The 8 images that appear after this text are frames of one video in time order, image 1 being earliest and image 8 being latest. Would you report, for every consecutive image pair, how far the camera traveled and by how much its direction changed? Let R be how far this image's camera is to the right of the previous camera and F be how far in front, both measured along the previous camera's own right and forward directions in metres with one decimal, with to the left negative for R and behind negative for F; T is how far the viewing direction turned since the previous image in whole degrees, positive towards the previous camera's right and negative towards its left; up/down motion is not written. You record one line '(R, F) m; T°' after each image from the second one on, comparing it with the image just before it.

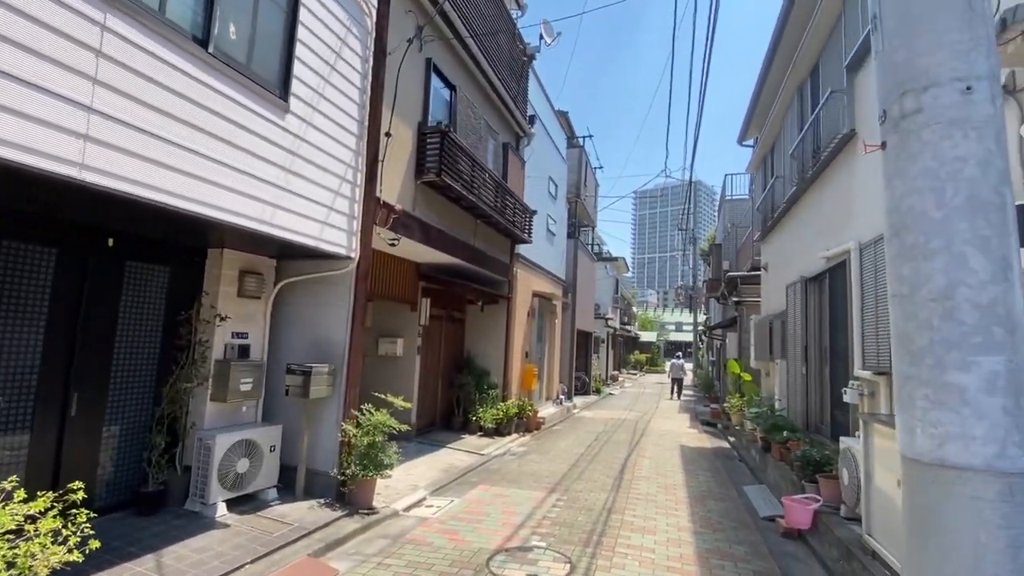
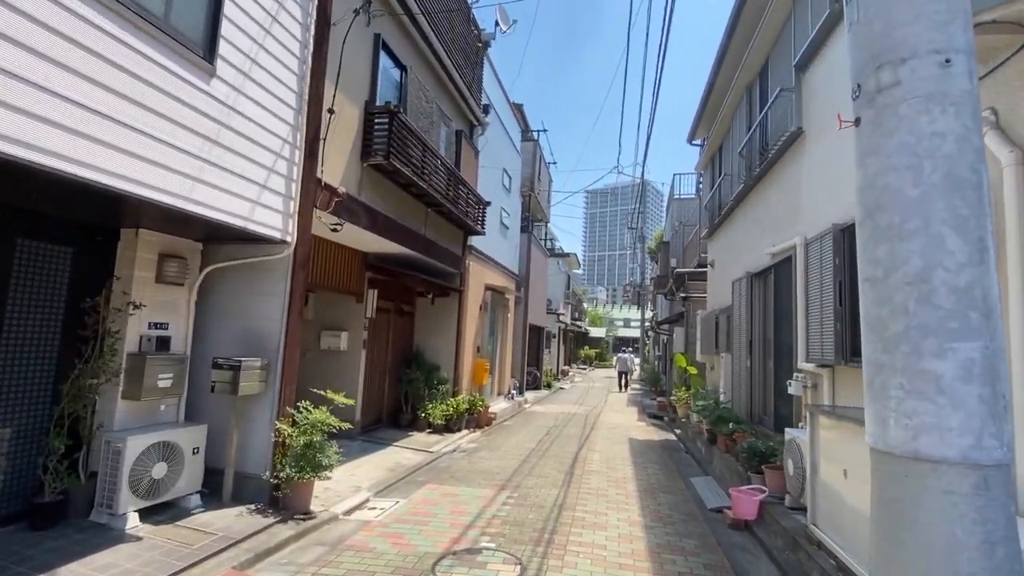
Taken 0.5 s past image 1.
(0.0, +0.2) m; +6°
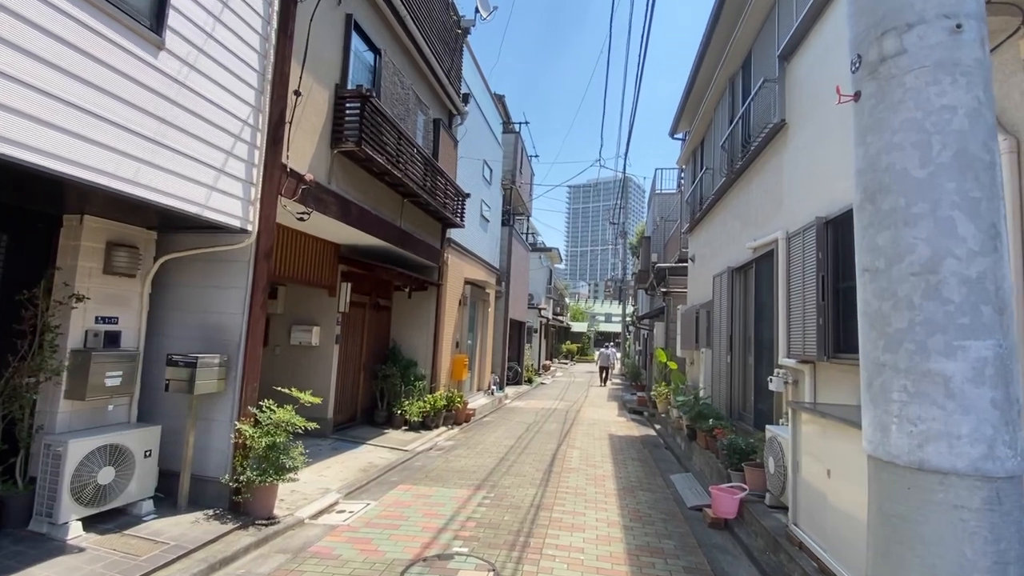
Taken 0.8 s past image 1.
(+0.1, +0.2) m; +2°
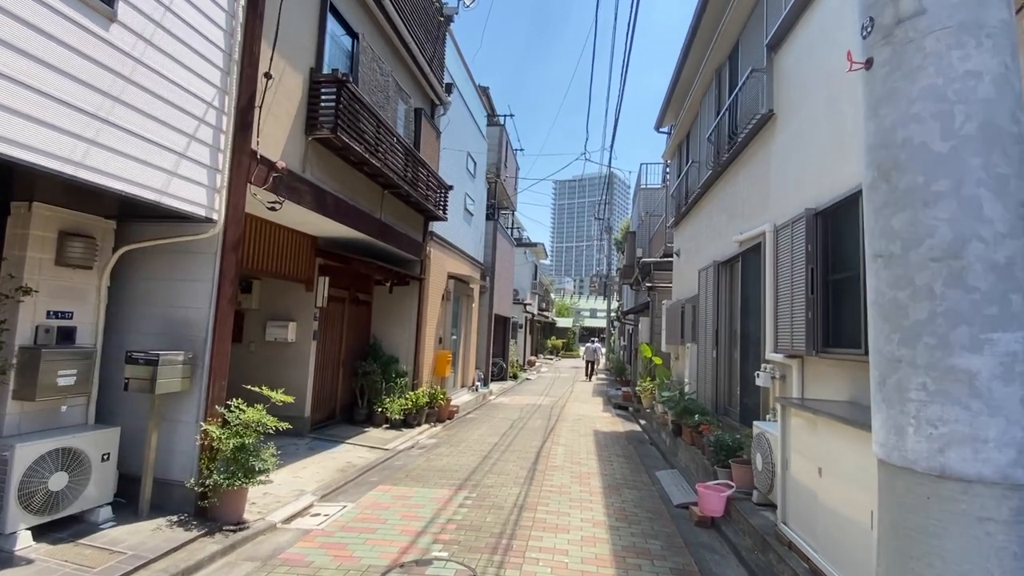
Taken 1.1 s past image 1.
(0.0, +0.2) m; +2°
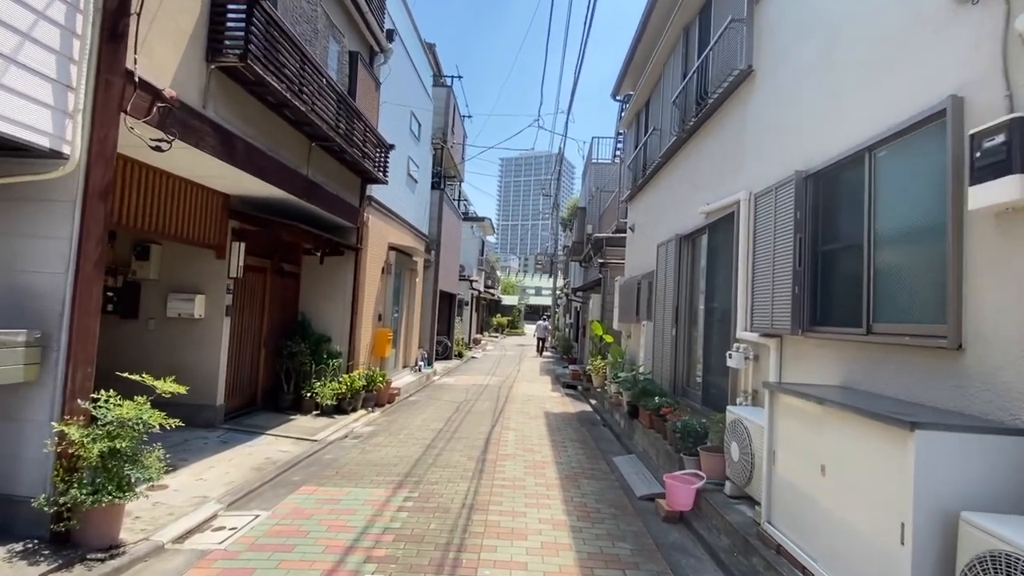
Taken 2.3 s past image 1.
(-0.1, +0.7) m; +6°
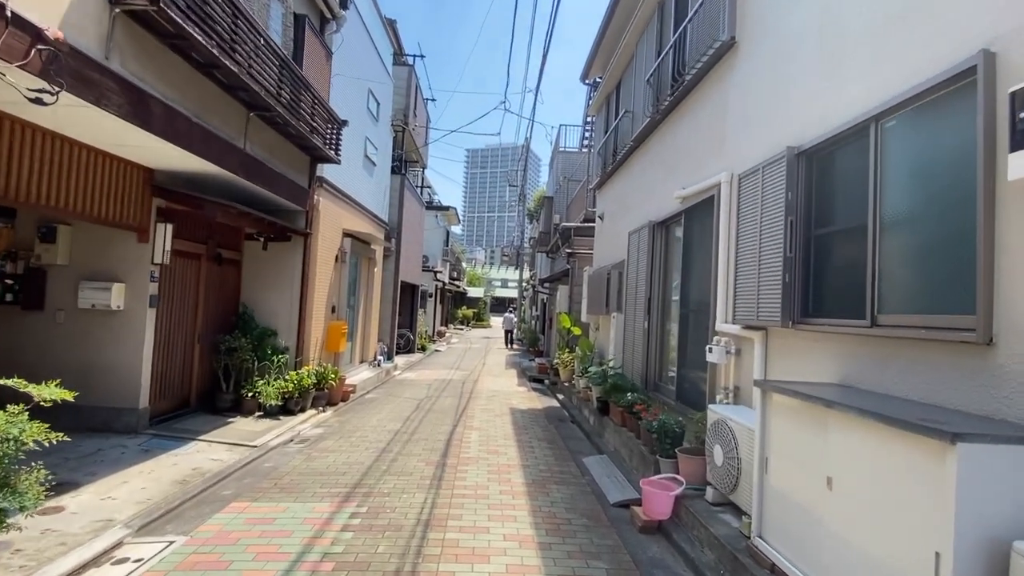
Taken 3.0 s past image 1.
(0.0, +0.5) m; +4°
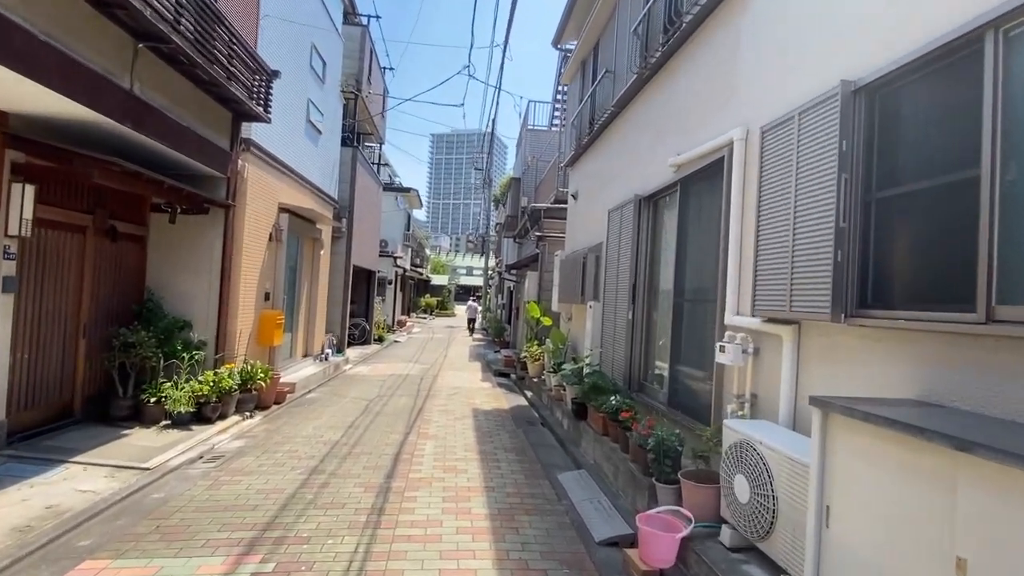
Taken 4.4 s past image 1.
(0.0, +1.0) m; +4°
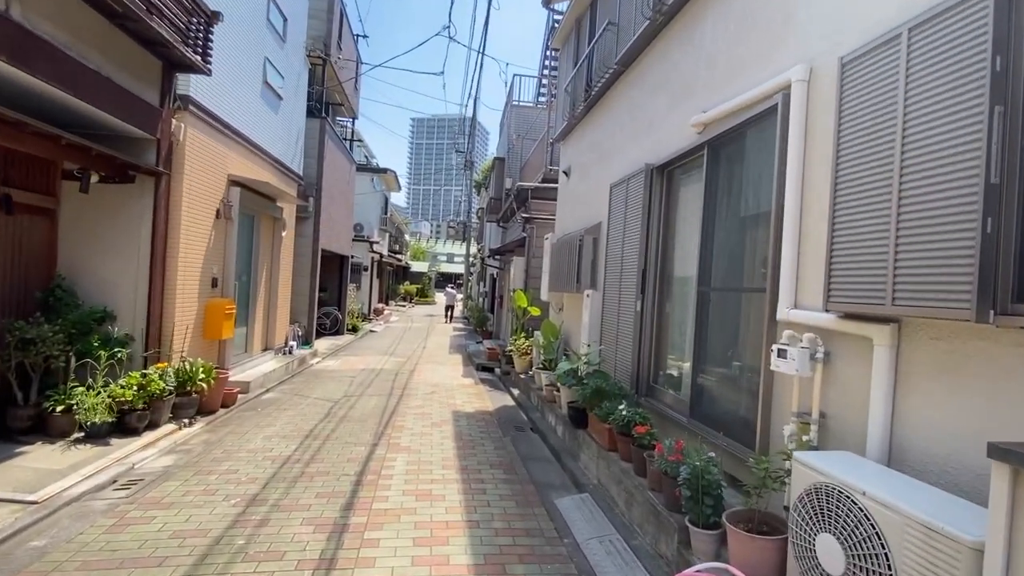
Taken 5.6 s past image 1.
(-0.1, +0.9) m; +2°
